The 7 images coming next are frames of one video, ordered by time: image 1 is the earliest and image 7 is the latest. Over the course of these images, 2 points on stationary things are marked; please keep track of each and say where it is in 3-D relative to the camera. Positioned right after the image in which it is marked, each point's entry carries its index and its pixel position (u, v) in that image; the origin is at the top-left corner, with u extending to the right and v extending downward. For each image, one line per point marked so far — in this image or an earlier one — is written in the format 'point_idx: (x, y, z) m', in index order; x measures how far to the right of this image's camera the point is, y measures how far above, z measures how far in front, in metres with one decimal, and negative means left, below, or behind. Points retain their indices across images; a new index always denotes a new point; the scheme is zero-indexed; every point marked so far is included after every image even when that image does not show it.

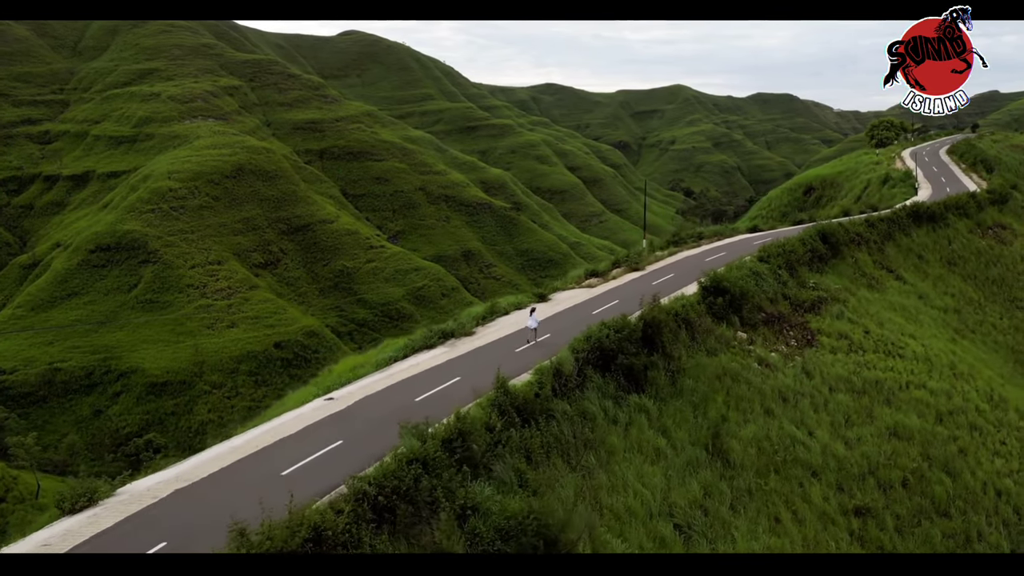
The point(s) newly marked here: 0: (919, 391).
0: (+10.5, -2.7, +15.2) m
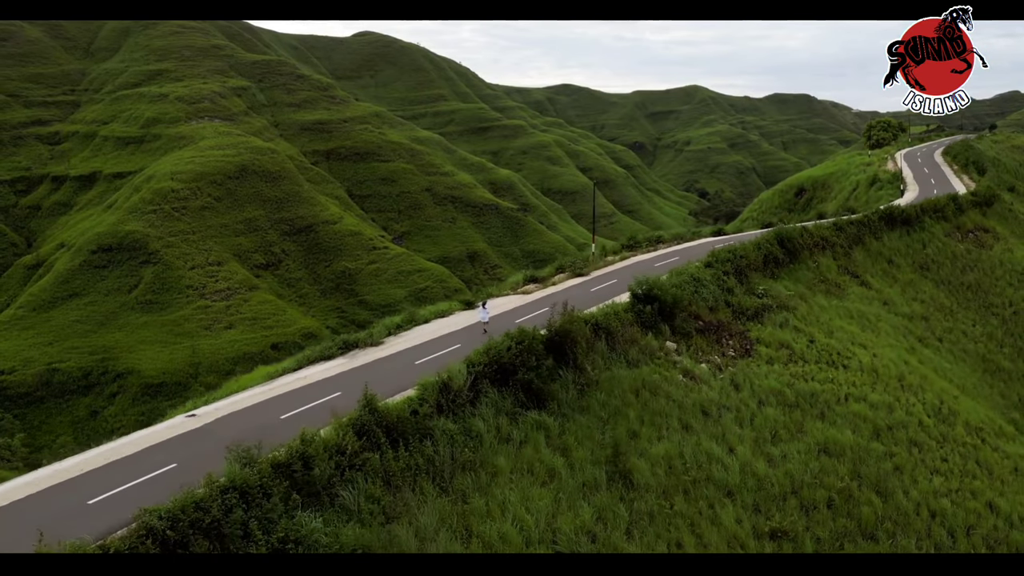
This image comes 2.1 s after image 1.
0: (+8.5, -2.9, +14.5) m
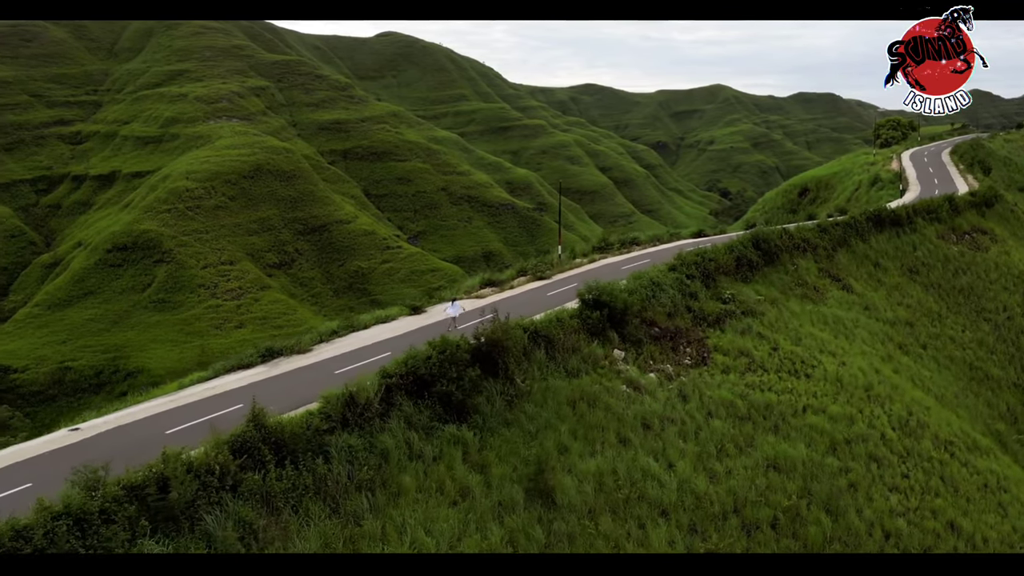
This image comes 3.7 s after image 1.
0: (+7.1, -3.0, +13.8) m
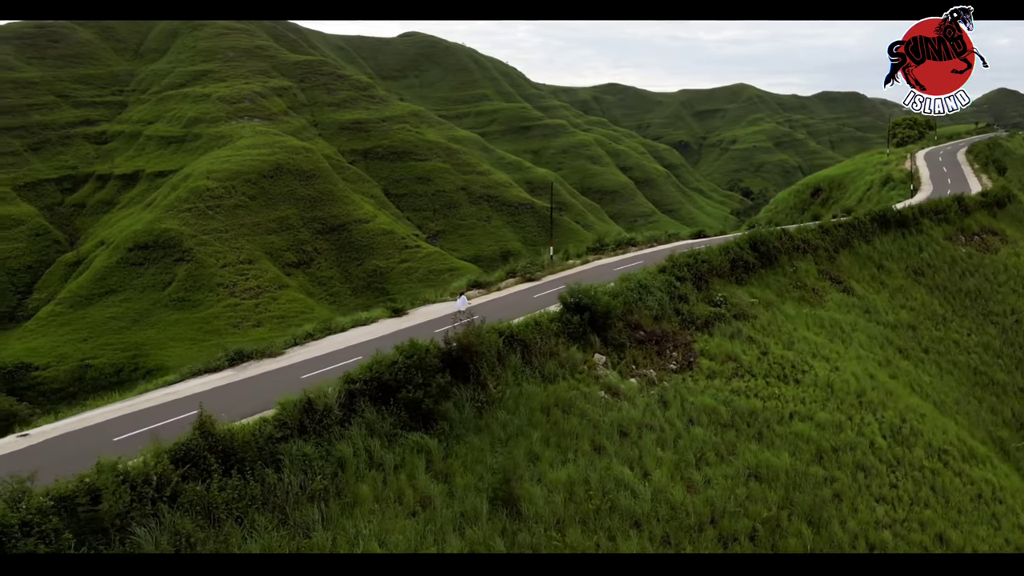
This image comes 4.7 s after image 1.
0: (+6.6, -3.1, +13.4) m
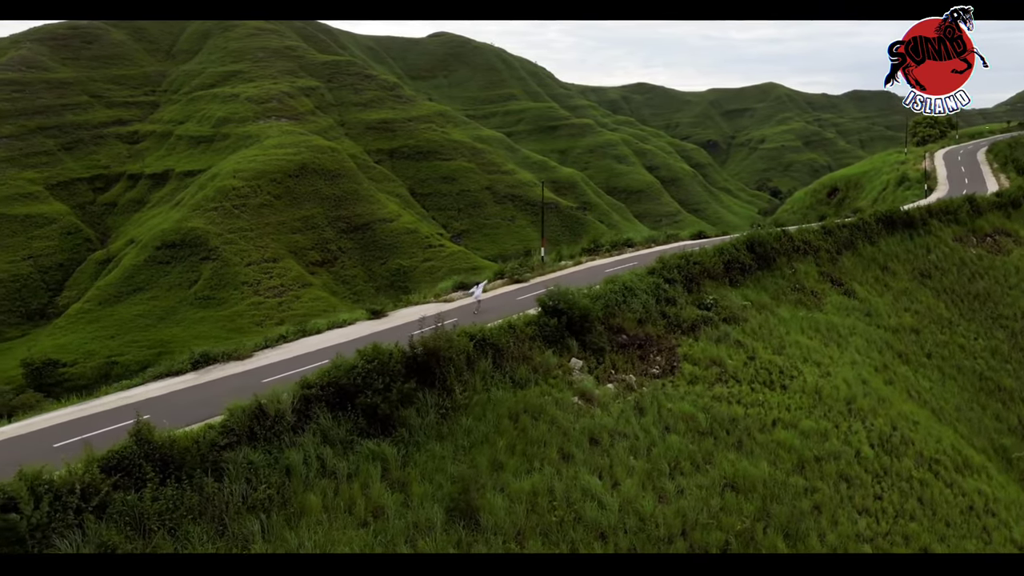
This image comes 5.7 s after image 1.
0: (+6.1, -3.2, +13.0) m
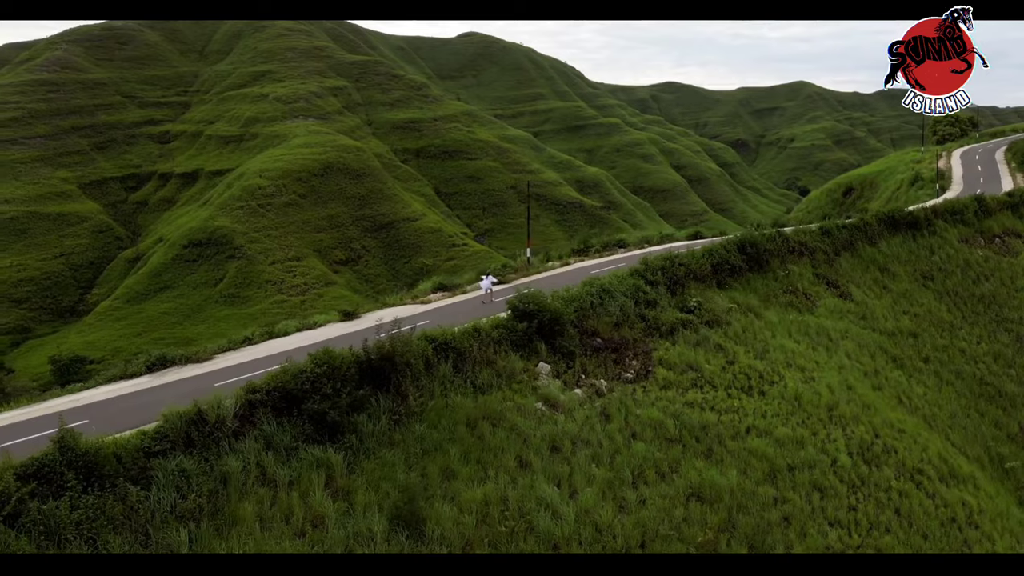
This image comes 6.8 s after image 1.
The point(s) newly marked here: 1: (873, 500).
0: (+5.3, -3.3, +12.6) m
1: (+7.5, -4.4, +12.1) m
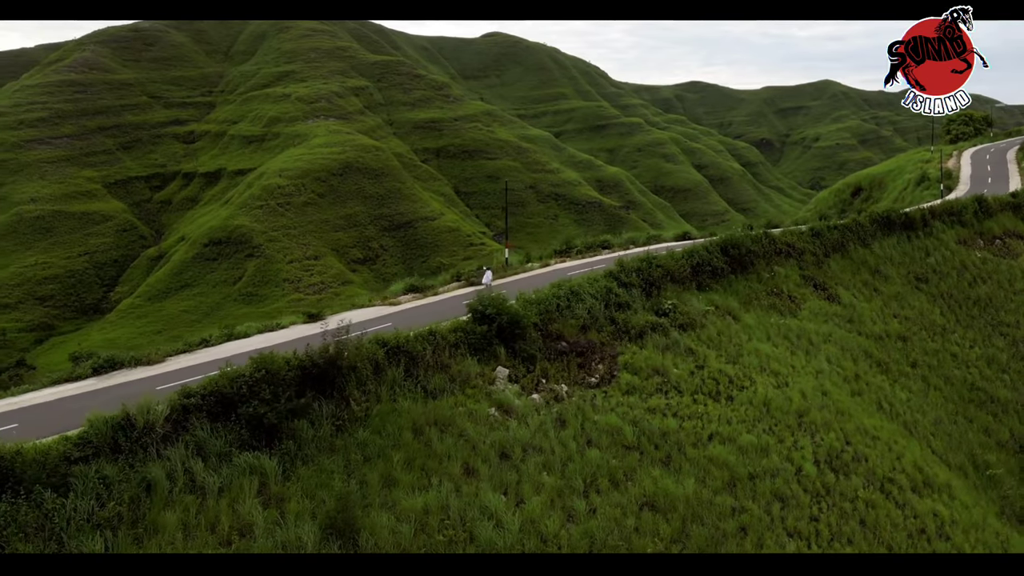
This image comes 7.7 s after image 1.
0: (+4.4, -3.4, +12.3) m
1: (+6.6, -4.5, +11.8) m
